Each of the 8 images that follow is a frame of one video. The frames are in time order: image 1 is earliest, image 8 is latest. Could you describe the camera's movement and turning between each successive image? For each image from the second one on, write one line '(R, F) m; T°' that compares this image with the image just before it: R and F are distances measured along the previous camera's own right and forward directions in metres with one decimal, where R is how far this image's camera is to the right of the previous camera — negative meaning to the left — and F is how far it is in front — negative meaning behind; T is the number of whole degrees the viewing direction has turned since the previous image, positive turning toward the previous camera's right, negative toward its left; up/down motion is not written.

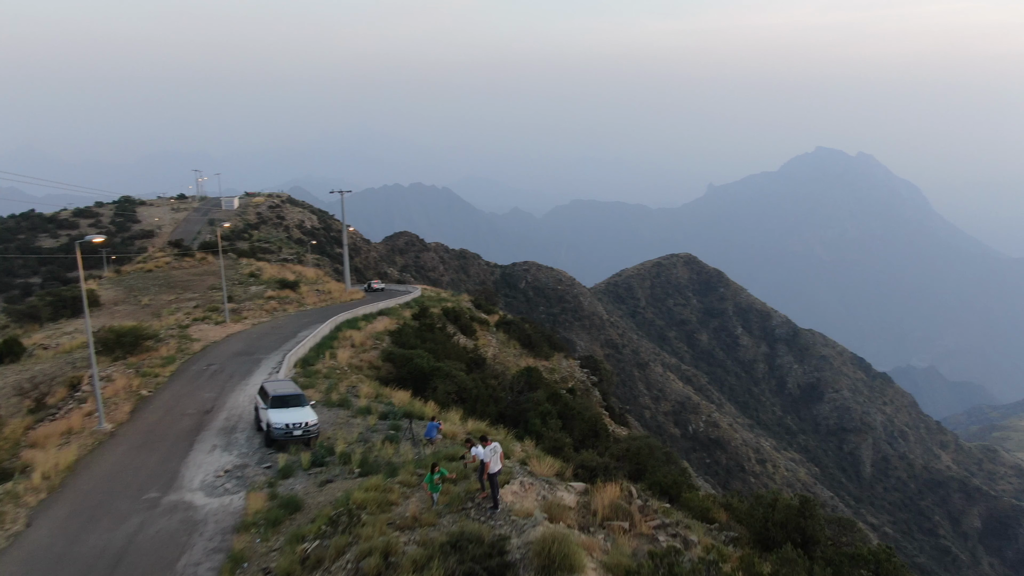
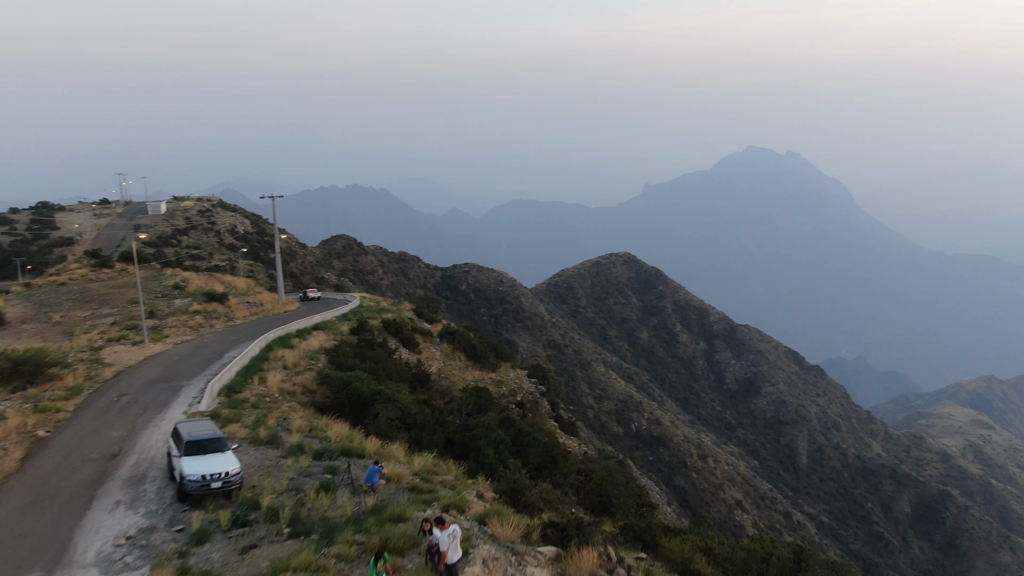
(-0.1, +0.7) m; +4°
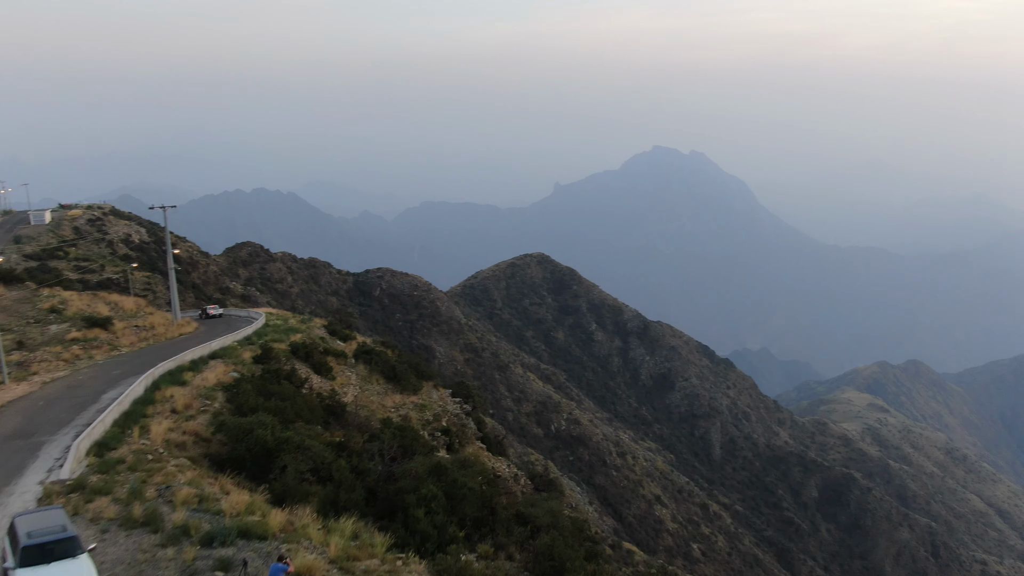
(-0.1, +1.1) m; +6°
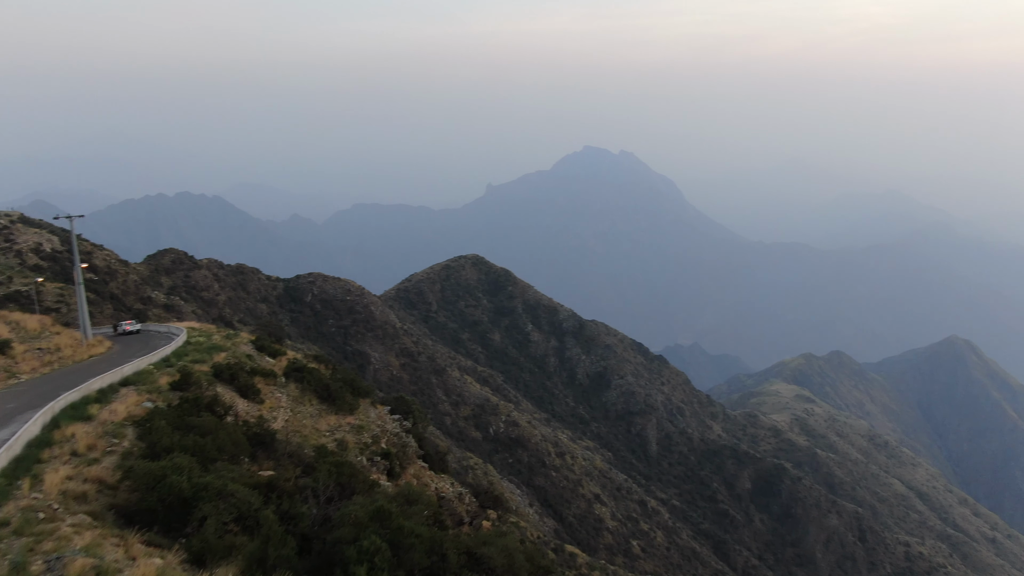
(-0.1, +0.7) m; +5°
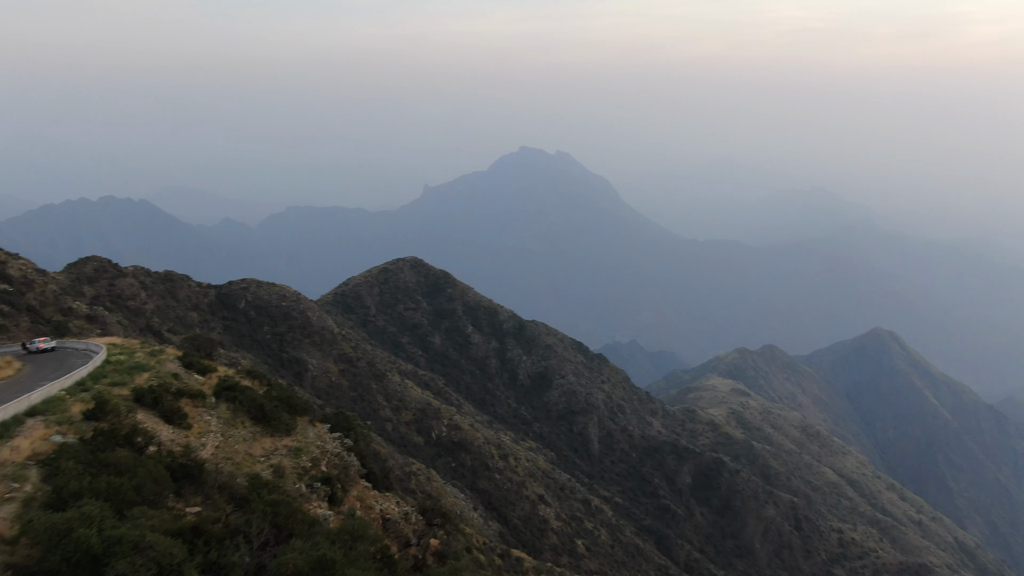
(-0.1, +0.6) m; +4°
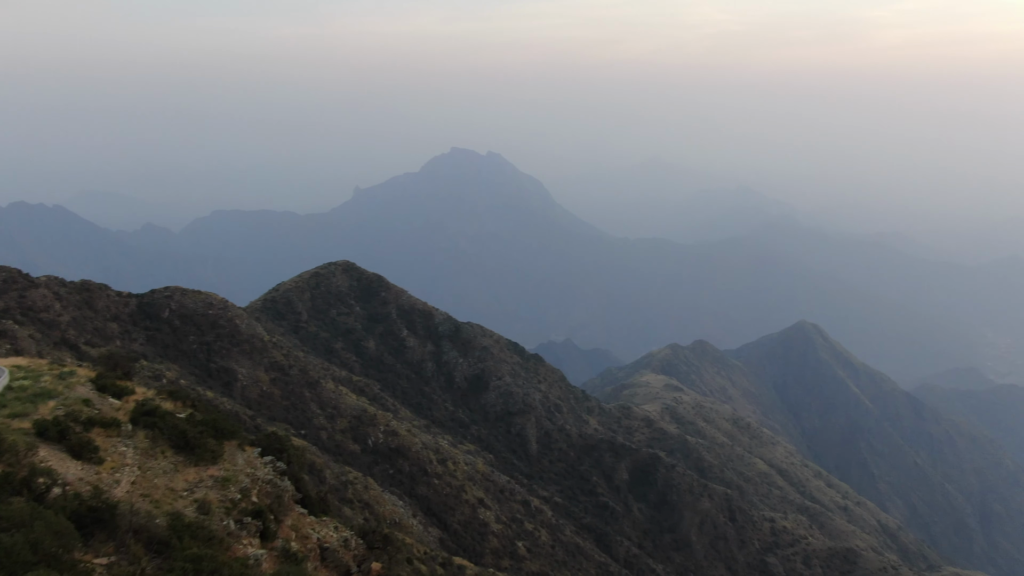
(-0.1, +0.7) m; +5°
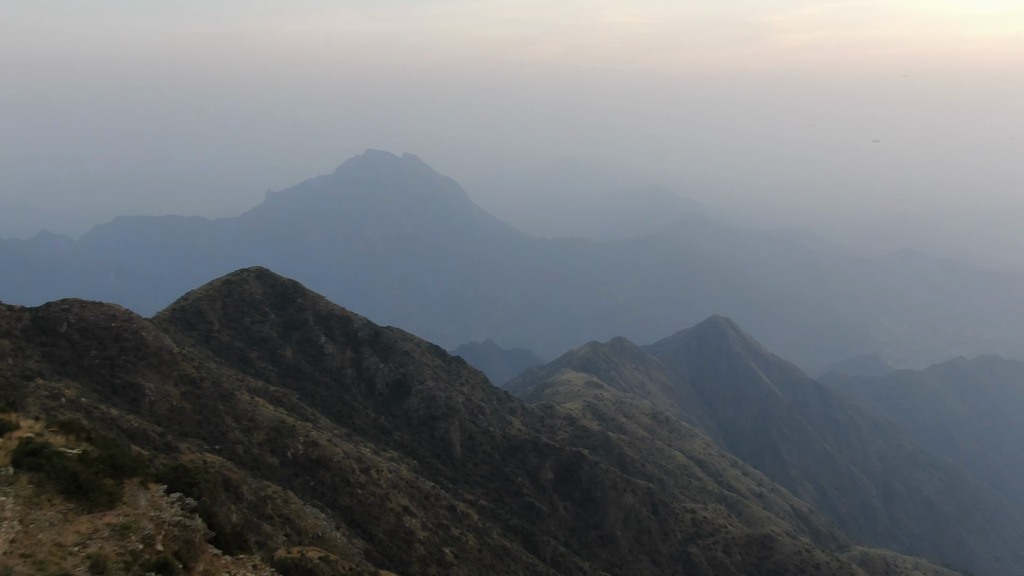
(-0.2, +0.8) m; +6°
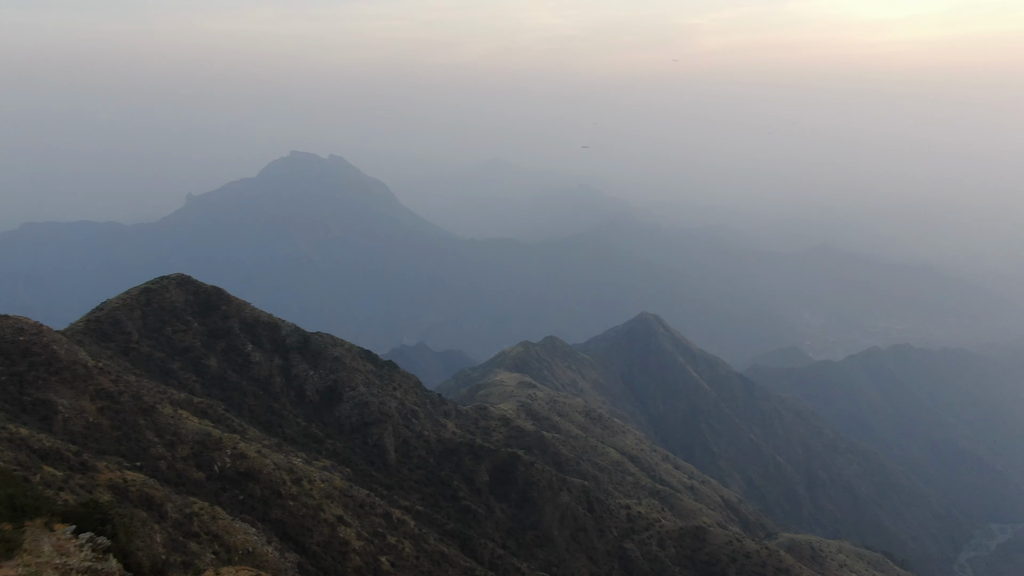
(-0.1, +0.7) m; +5°
